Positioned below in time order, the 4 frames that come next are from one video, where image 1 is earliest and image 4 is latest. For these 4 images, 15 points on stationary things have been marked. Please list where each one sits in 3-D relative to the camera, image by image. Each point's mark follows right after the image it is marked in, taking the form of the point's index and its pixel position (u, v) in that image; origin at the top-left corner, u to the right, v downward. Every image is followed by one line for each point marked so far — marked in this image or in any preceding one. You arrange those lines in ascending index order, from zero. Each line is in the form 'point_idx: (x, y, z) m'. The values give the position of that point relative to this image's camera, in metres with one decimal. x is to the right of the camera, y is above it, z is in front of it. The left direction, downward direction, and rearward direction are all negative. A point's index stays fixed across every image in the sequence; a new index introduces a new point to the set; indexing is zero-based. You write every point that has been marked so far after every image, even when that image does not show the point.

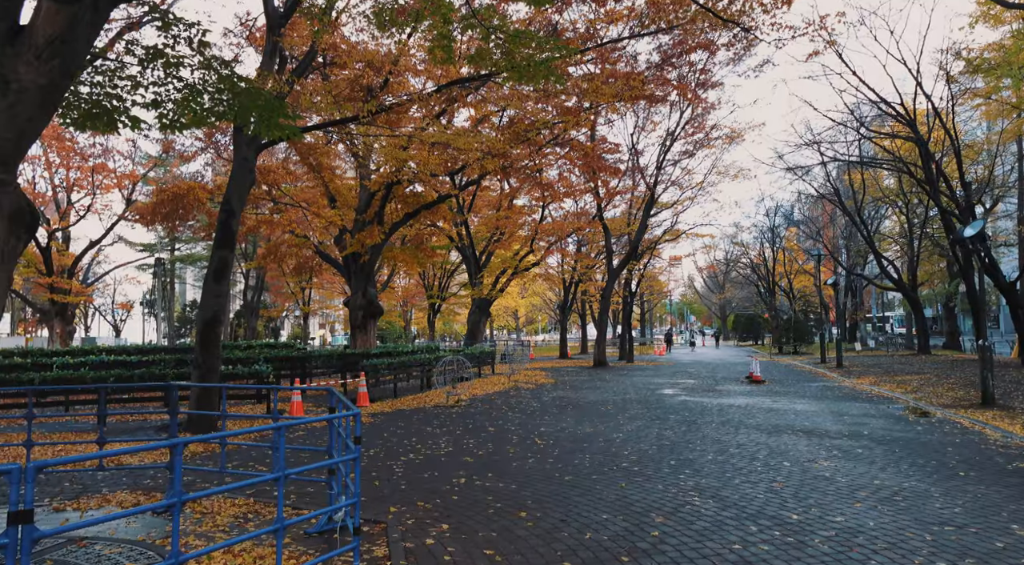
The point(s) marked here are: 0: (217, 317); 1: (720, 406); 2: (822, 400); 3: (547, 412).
0: (-4.4, -0.5, +9.7) m
1: (+4.1, -2.4, +12.9) m
2: (+6.6, -2.5, +13.9) m
3: (+0.6, -2.3, +11.7) m
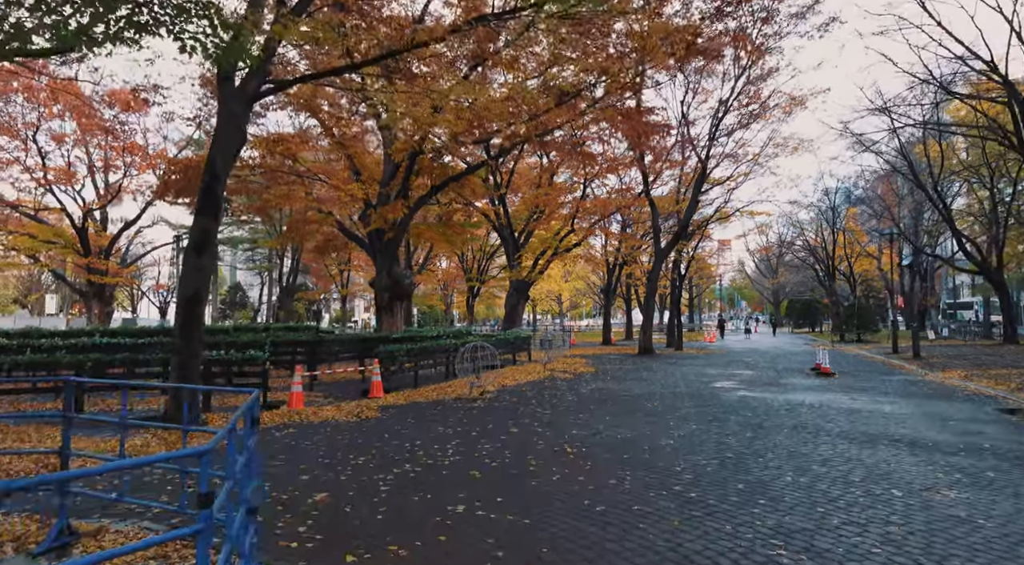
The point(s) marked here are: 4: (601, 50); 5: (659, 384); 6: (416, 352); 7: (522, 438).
0: (-4.0, -0.1, +8.4) m
1: (+4.6, -2.0, +11.0) m
2: (+7.2, -2.1, +11.8) m
3: (+1.1, -1.9, +10.1) m
4: (+1.9, +5.1, +14.3) m
5: (+3.1, -2.1, +13.7) m
6: (-1.9, -1.4, +13.0) m
7: (+0.1, -1.8, +7.7) m
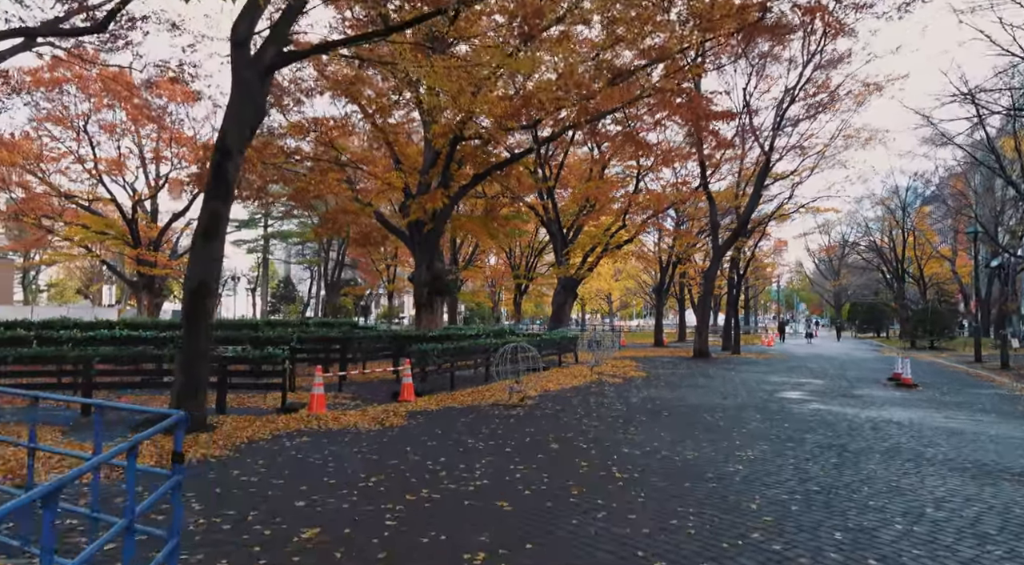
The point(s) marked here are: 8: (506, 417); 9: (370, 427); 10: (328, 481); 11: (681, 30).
0: (-3.5, 0.0, +7.6) m
1: (+5.2, -2.0, +9.6) m
2: (+7.8, -2.1, +10.2) m
3: (+1.7, -1.9, +9.0) m
4: (+2.9, +5.1, +13.1) m
5: (+3.9, -2.1, +12.4) m
6: (-1.1, -1.3, +12.1) m
7: (+0.5, -1.7, +6.6) m
8: (-0.1, -1.9, +9.0) m
9: (-1.8, -1.8, +8.1) m
10: (-1.5, -1.7, +5.5) m
11: (+3.5, +5.2, +13.2) m
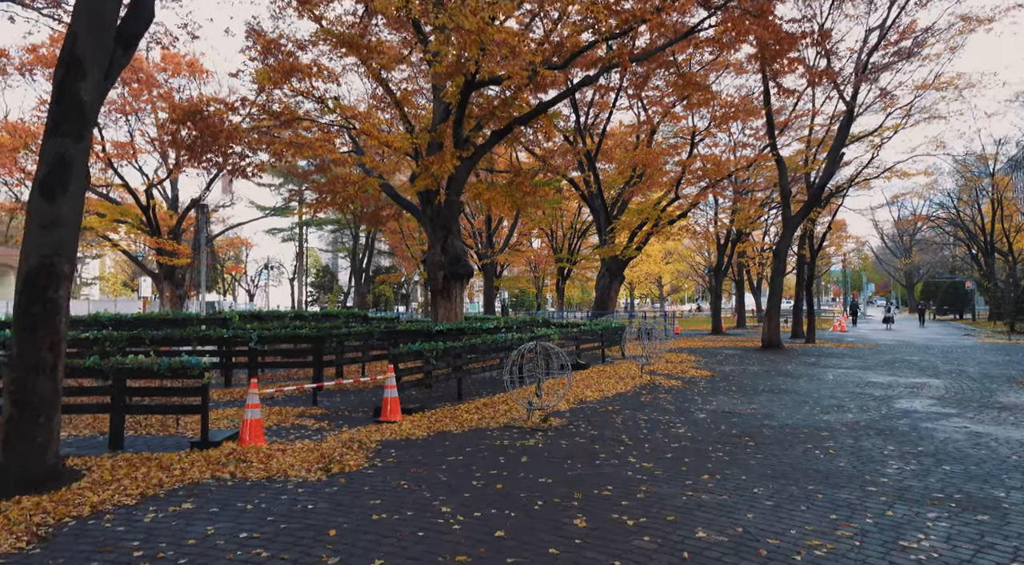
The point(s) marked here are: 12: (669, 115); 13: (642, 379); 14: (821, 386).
0: (-3.5, +0.1, +5.0) m
1: (+5.4, -1.7, +6.4) m
2: (+8.0, -1.7, +6.8) m
3: (+1.8, -1.6, +6.0) m
4: (+3.2, +5.5, +9.9) m
5: (+4.3, -1.7, +9.3) m
6: (-0.8, -1.0, +9.3) m
7: (+0.5, -1.5, +3.8) m
8: (0.0, -1.6, +6.2) m
9: (-1.7, -1.6, +5.5) m
10: (-1.7, -1.5, +2.8) m
11: (+3.8, +5.6, +10.0) m
12: (+4.7, +4.9, +19.4) m
13: (+2.4, -1.8, +12.1) m
14: (+5.4, -1.8, +11.5) m
